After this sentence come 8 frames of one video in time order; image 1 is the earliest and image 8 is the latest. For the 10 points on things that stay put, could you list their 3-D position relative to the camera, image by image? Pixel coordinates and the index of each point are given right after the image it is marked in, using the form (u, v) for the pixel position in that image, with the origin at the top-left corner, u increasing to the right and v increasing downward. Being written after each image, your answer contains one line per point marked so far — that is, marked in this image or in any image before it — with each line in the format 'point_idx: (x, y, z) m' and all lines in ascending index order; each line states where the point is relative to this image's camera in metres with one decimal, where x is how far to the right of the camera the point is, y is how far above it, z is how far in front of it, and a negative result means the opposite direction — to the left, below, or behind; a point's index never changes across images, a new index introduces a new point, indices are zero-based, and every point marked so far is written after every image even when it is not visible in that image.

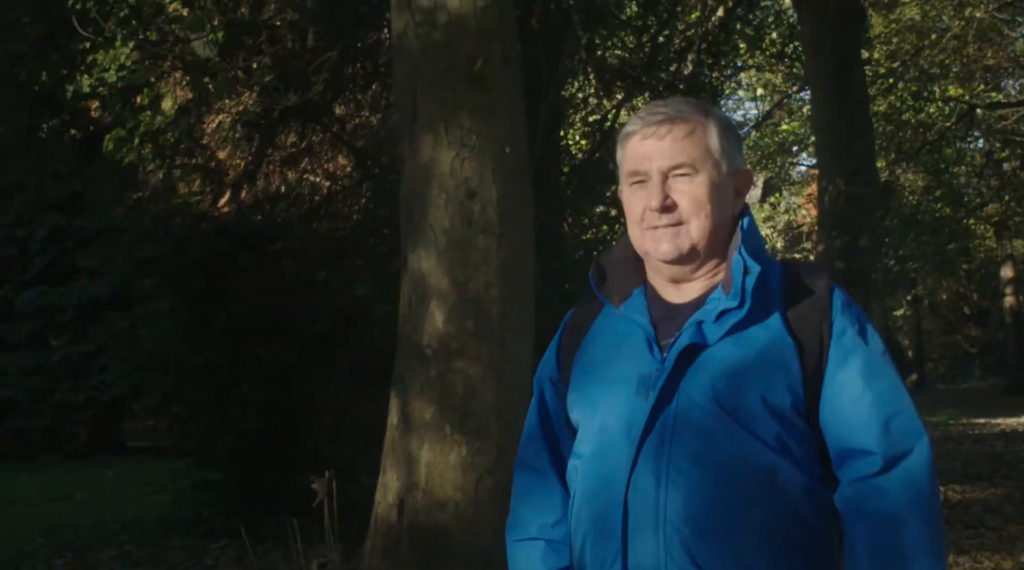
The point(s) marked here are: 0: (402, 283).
0: (-0.5, 0.0, +4.1) m
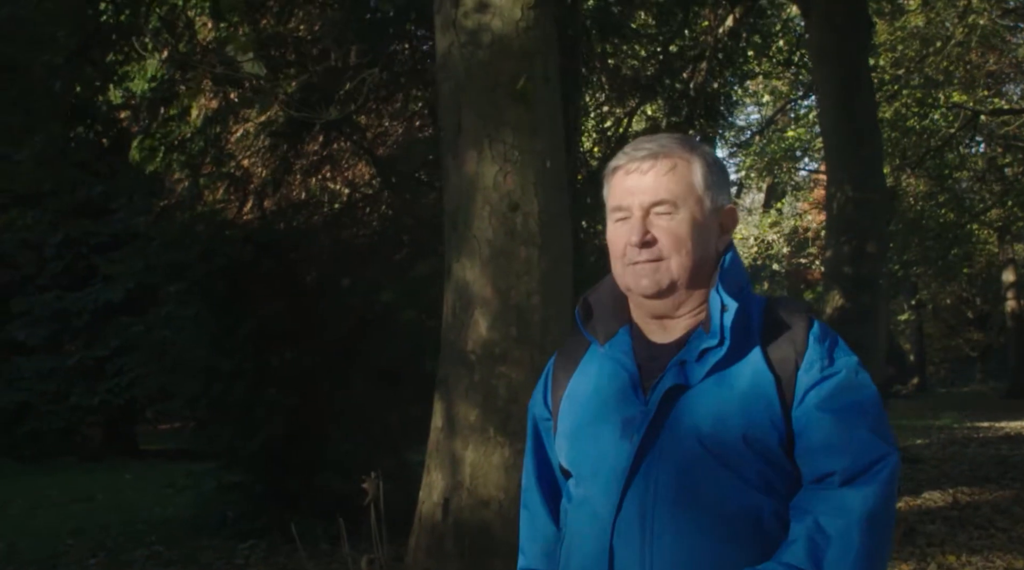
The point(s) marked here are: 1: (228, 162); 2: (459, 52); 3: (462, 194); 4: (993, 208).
0: (-0.3, 0.0, +4.3) m
1: (-2.6, +1.1, +8.7) m
2: (-0.2, +1.0, +4.2) m
3: (-0.2, +0.4, +4.2) m
4: (+9.4, +1.5, +18.5) m
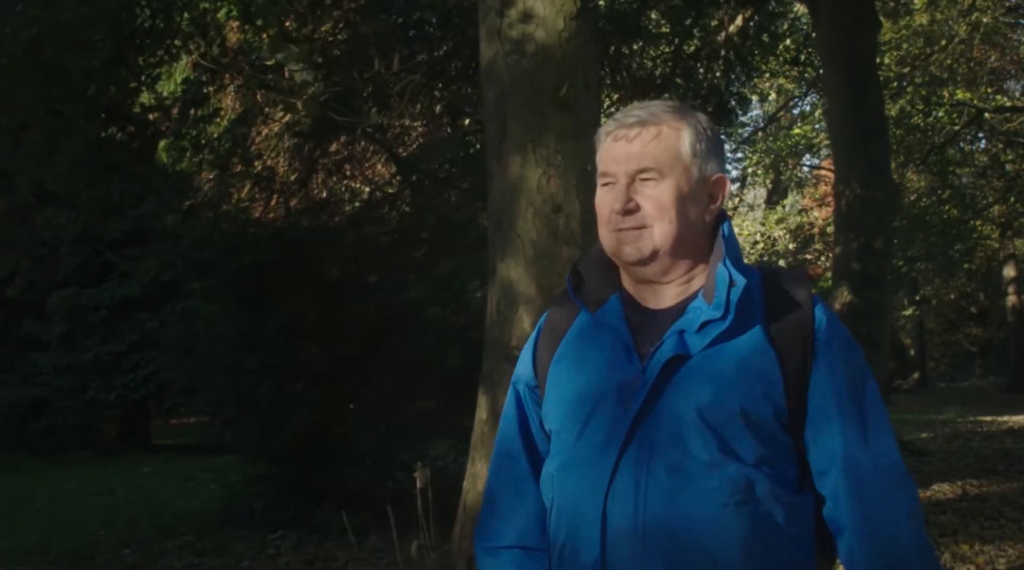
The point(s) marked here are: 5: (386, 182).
0: (-0.1, 0.0, +4.5) m
1: (-2.4, +1.2, +8.9) m
2: (0.0, +1.0, +4.4) m
3: (0.0, +0.4, +4.4) m
4: (+9.5, +1.6, +18.7) m
5: (-1.2, +1.0, +9.1) m
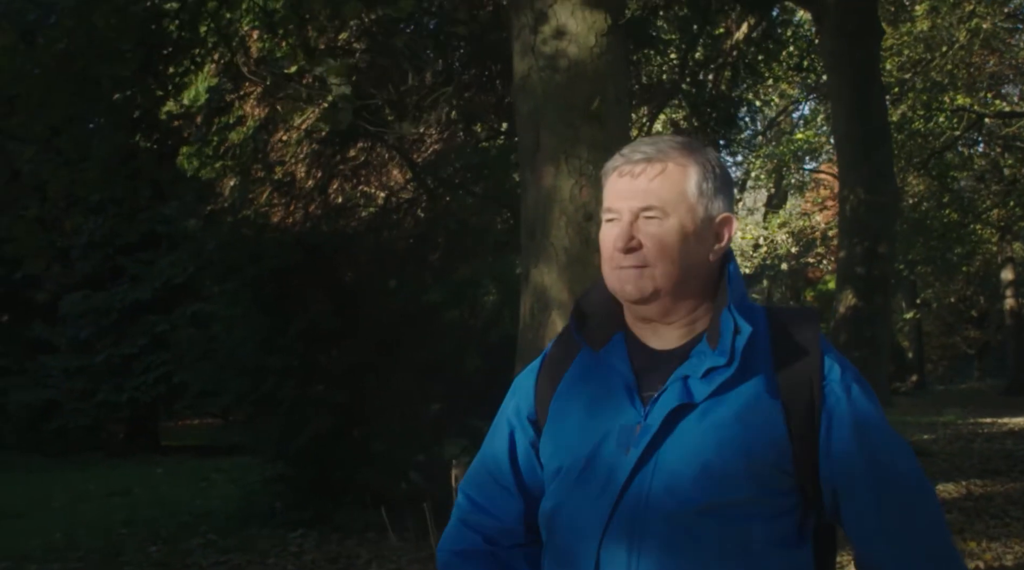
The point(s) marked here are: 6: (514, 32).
0: (+0.1, 0.0, +4.7) m
1: (-2.3, +1.1, +9.1) m
2: (+0.1, +1.0, +4.6) m
3: (+0.1, +0.4, +4.6) m
4: (+9.7, +1.5, +19.0) m
5: (-1.1, +1.0, +9.3) m
6: (0.0, +1.3, +4.7) m
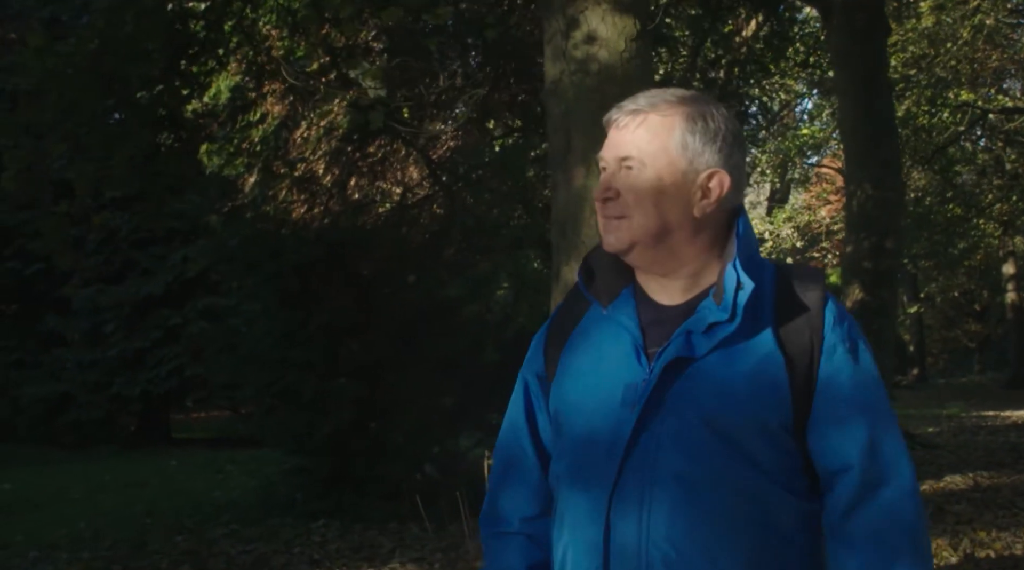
0: (+0.2, 0.0, +4.8) m
1: (-2.1, +1.2, +9.2) m
2: (+0.3, +1.0, +4.7) m
3: (+0.3, +0.4, +4.7) m
4: (+9.8, +1.6, +19.1) m
5: (-0.9, +1.0, +9.5) m
6: (+0.2, +1.3, +4.9) m
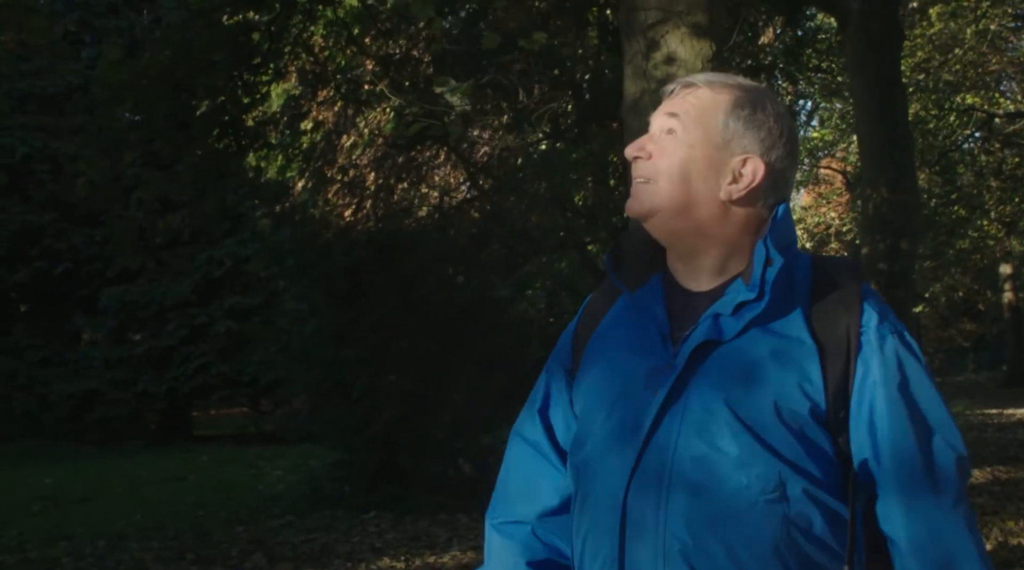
0: (+0.7, 0.0, +5.2) m
1: (-1.7, +1.2, +9.6) m
2: (+0.7, +1.0, +5.1) m
3: (+0.7, +0.4, +5.1) m
4: (+10.2, +1.6, +19.6) m
5: (-0.5, +1.0, +9.8) m
6: (+0.6, +1.3, +5.2) m
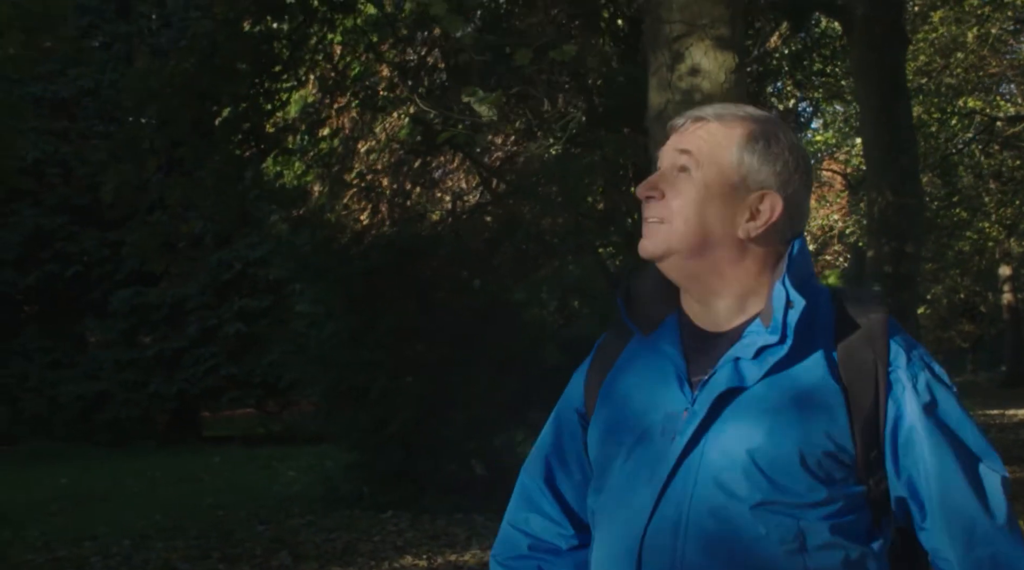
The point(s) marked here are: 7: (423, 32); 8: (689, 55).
0: (+0.8, -0.1, +5.3) m
1: (-1.5, +1.1, +9.7) m
2: (+0.9, +1.0, +5.2) m
3: (+0.9, +0.3, +5.3) m
4: (+10.3, +1.6, +19.7) m
5: (-0.4, +1.0, +10.0) m
6: (+0.8, +1.2, +5.4) m
7: (-0.9, +2.4, +9.0) m
8: (+1.0, +1.3, +5.2) m
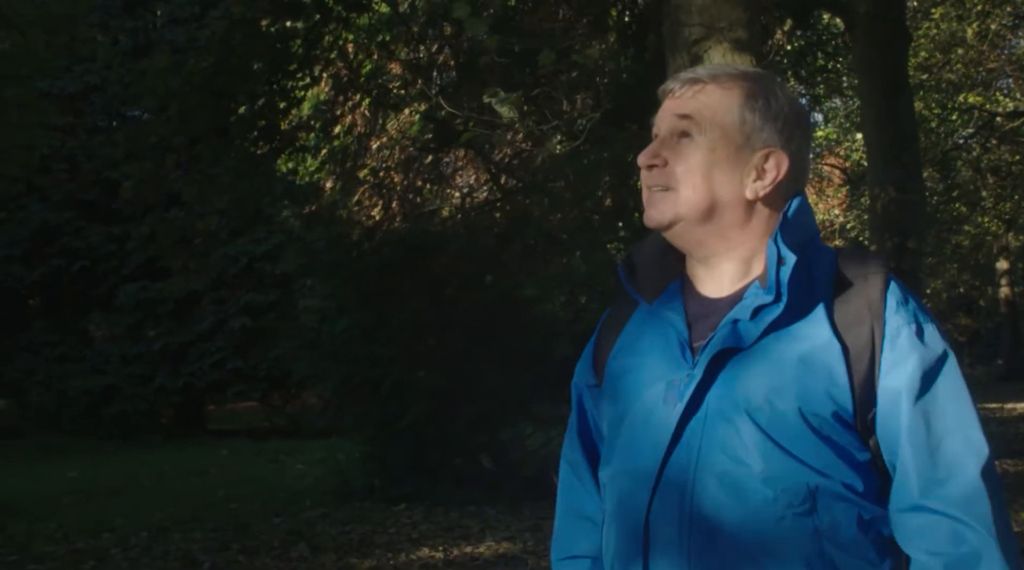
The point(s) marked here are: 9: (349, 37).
0: (+0.9, -0.1, +5.5) m
1: (-1.4, +1.2, +9.8) m
2: (+1.0, +1.0, +5.4) m
3: (+1.0, +0.4, +5.4) m
4: (+10.3, +1.7, +19.9) m
5: (-0.3, +1.0, +10.1) m
6: (+0.9, +1.2, +5.5) m
7: (-0.7, +2.4, +9.1) m
8: (+1.1, +1.3, +5.3) m
9: (-1.6, +2.4, +9.3) m
